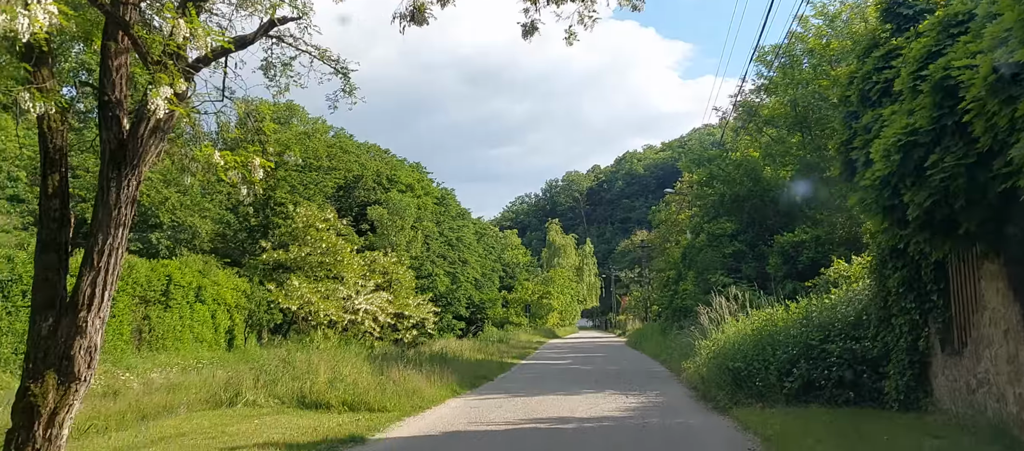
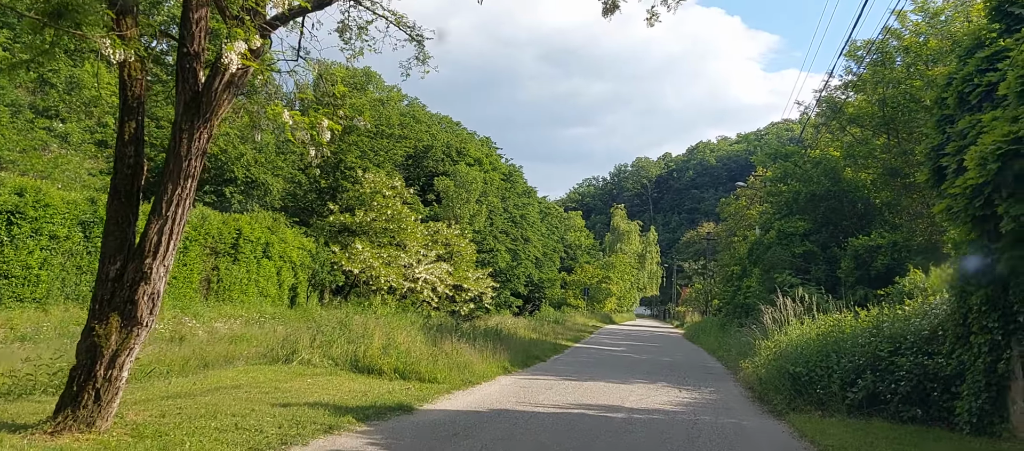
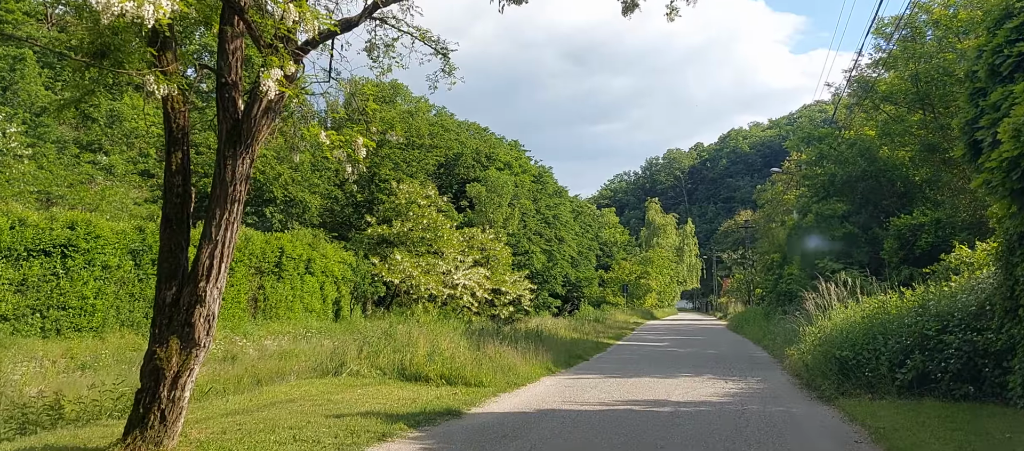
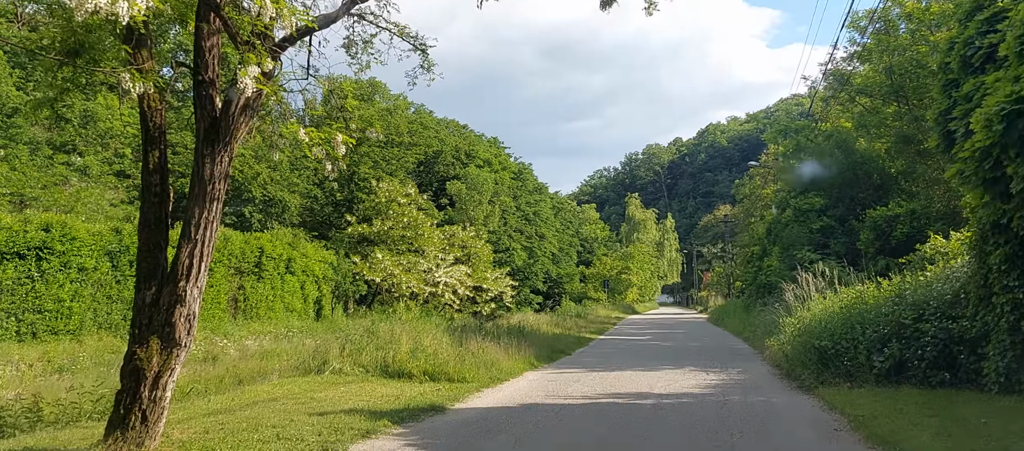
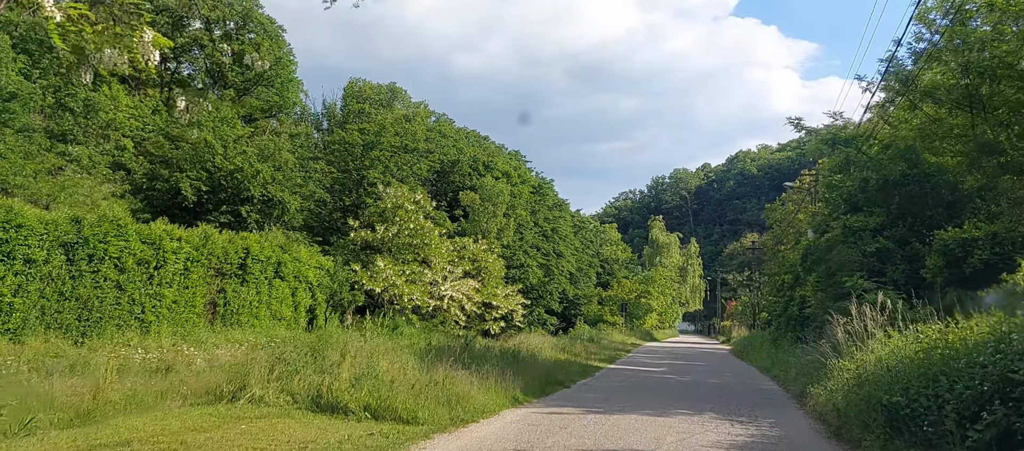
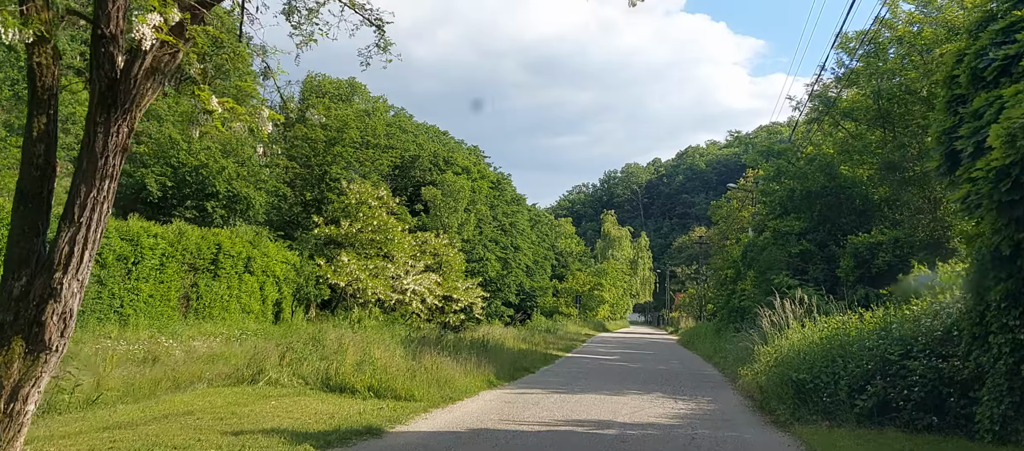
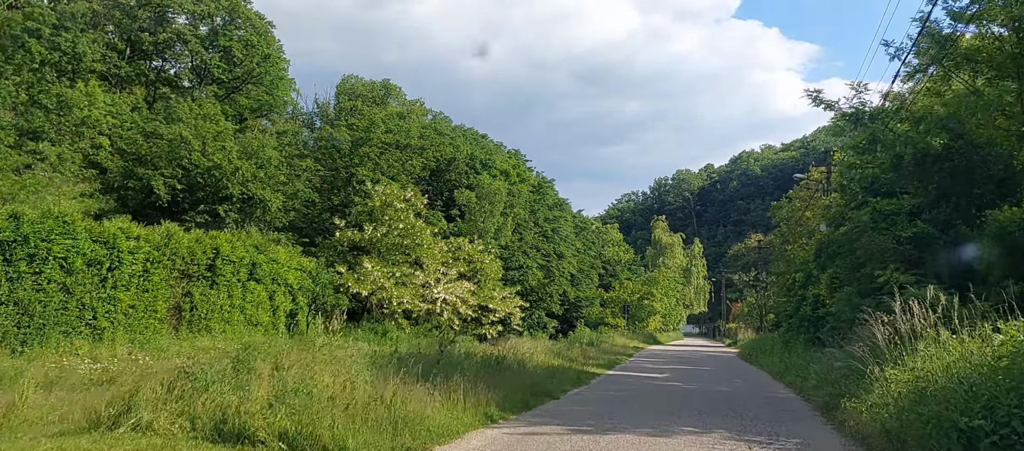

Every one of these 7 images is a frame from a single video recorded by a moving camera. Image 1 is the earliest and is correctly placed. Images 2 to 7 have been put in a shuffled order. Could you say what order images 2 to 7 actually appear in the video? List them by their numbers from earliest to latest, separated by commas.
4, 3, 2, 6, 5, 7
